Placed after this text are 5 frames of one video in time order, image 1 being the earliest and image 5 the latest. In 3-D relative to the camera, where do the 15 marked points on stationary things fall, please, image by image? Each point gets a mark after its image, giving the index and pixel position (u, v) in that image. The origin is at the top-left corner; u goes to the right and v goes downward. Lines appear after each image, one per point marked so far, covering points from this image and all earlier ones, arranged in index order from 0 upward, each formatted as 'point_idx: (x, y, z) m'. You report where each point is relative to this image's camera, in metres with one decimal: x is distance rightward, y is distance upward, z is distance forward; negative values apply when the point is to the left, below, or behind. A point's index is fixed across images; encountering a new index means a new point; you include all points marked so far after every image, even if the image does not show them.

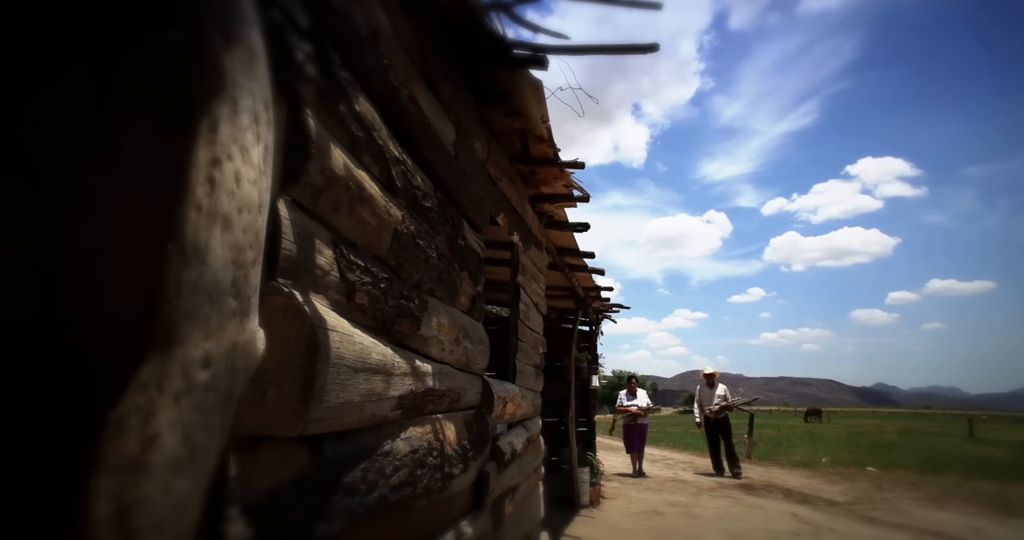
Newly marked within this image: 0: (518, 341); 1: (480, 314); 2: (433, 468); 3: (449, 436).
0: (+0.1, -0.6, +5.4) m
1: (-0.2, -0.3, +3.8) m
2: (-0.3, -0.8, +2.5) m
3: (-0.3, -0.8, +2.8) m
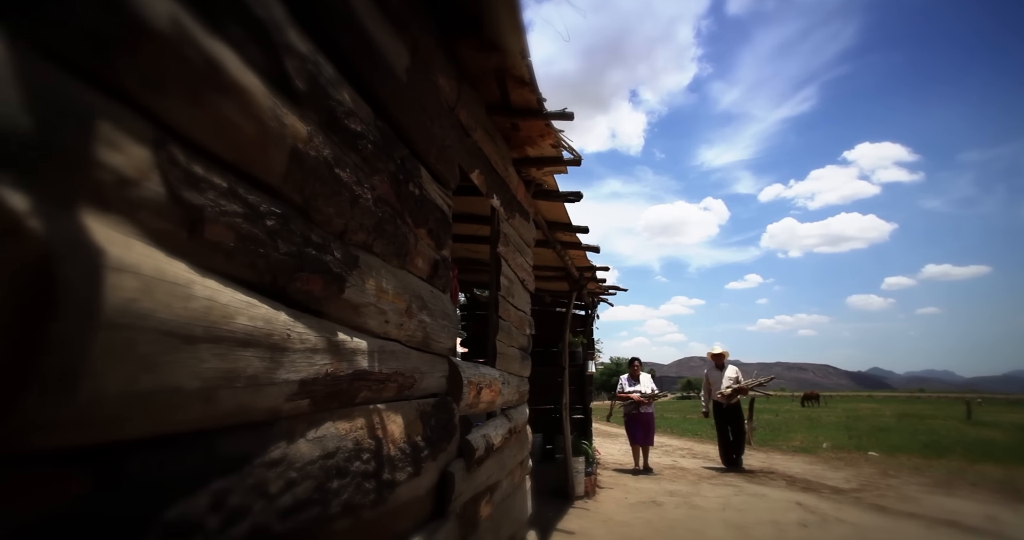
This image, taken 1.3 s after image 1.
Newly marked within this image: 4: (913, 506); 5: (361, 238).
0: (-0.1, -0.4, +4.8) m
1: (-0.3, -0.1, +3.2) m
2: (-0.5, -0.6, +1.9) m
3: (-0.4, -0.6, +2.2) m
4: (+7.0, -4.1, +10.6) m
5: (-0.5, +0.1, +2.0) m
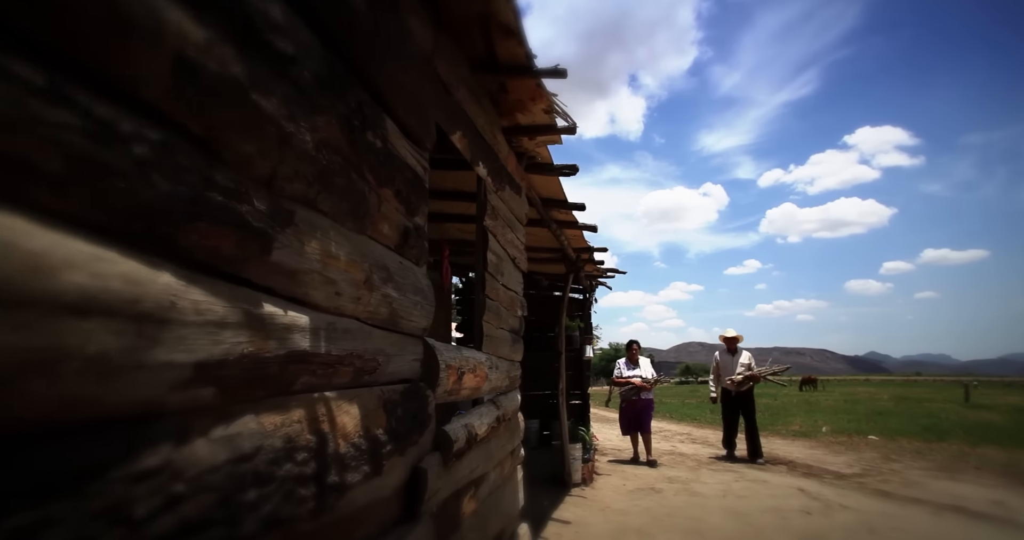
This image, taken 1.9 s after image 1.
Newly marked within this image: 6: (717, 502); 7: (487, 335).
0: (-0.2, -0.2, +4.4) m
1: (-0.4, +0.1, +2.8) m
2: (-0.5, -0.5, +1.5) m
3: (-0.5, -0.5, +1.9) m
4: (+6.9, -3.7, +10.4) m
5: (-0.6, +0.2, +1.7) m
6: (+2.9, -3.3, +8.7) m
7: (-0.2, -0.5, +4.4) m
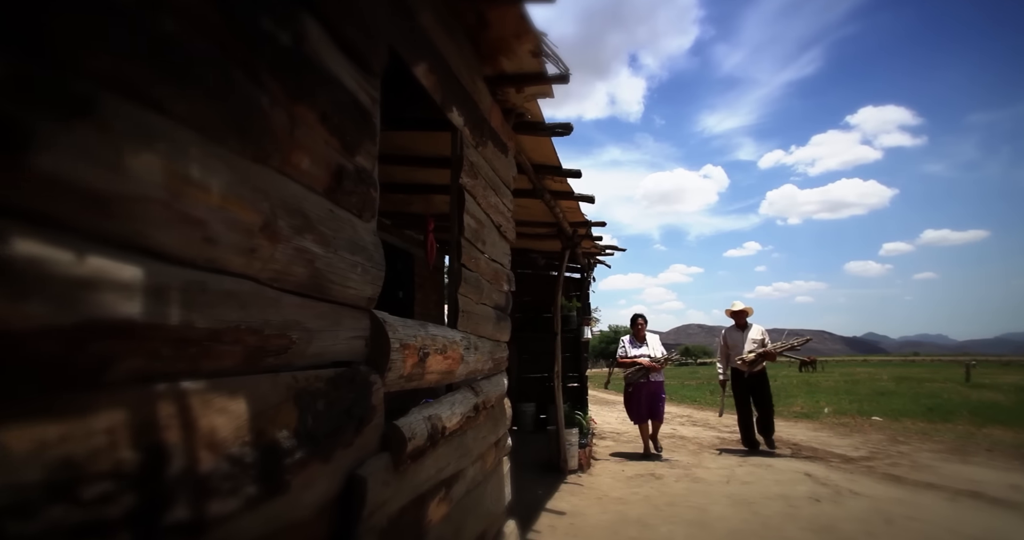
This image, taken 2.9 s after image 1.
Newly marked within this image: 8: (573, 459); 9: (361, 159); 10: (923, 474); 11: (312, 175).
0: (-0.3, 0.0, +3.8) m
1: (-0.5, +0.2, +2.2) m
2: (-0.6, -0.4, +0.9) m
3: (-0.6, -0.3, +1.3) m
4: (+6.8, -3.3, +9.9) m
5: (-0.7, +0.4, +1.1) m
6: (+2.8, -3.0, +8.2) m
7: (-0.3, -0.3, +3.8) m
8: (+0.8, -2.6, +8.5) m
9: (-0.5, +0.4, +2.2) m
10: (+6.7, -3.3, +9.9) m
11: (-0.6, +0.3, +1.9) m
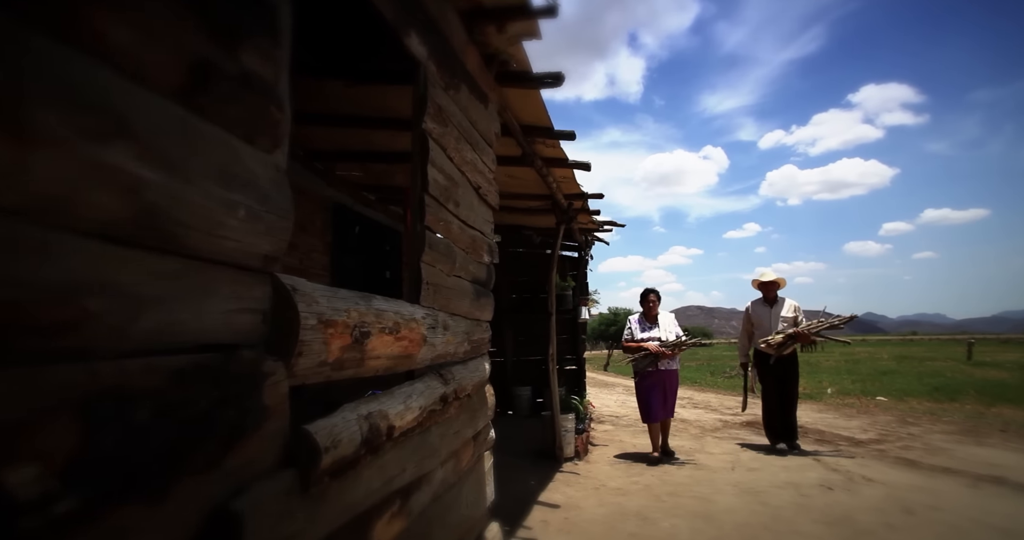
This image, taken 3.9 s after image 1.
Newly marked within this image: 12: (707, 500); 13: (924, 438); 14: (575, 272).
0: (-0.4, +0.2, +3.2) m
1: (-0.7, +0.4, +1.6) m
2: (-0.8, -0.3, +0.3) m
3: (-0.7, -0.2, +0.7) m
4: (+6.7, -2.9, +9.3) m
5: (-0.8, +0.5, +0.4) m
6: (+2.7, -2.6, +7.7) m
7: (-0.4, -0.1, +3.2) m
8: (+0.7, -2.3, +7.9) m
9: (-0.7, +0.5, +1.6) m
10: (+6.6, -2.9, +9.4) m
11: (-0.7, +0.4, +1.2) m
12: (+2.1, -2.5, +6.6) m
13: (+7.4, -3.0, +10.8) m
14: (+1.1, 0.0, +10.4) m
